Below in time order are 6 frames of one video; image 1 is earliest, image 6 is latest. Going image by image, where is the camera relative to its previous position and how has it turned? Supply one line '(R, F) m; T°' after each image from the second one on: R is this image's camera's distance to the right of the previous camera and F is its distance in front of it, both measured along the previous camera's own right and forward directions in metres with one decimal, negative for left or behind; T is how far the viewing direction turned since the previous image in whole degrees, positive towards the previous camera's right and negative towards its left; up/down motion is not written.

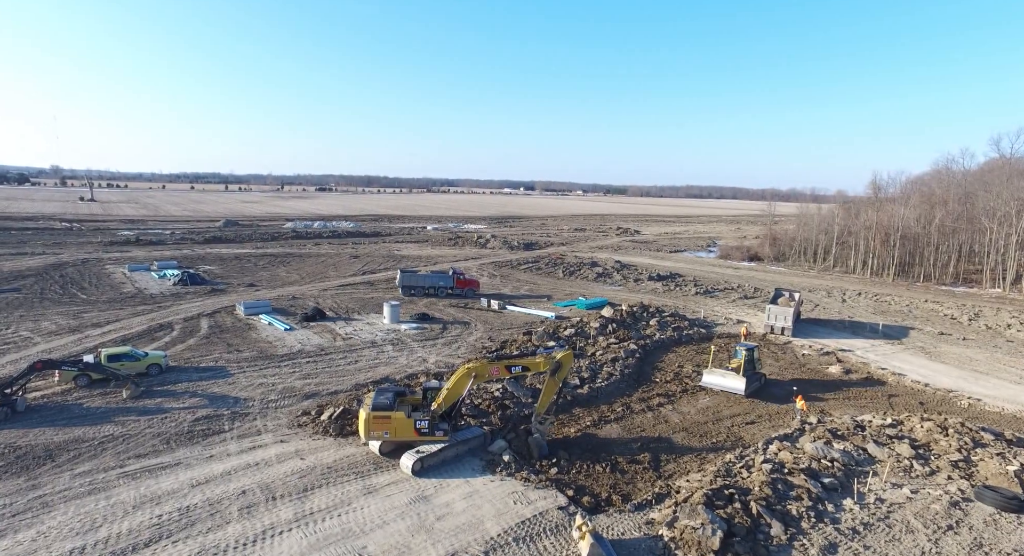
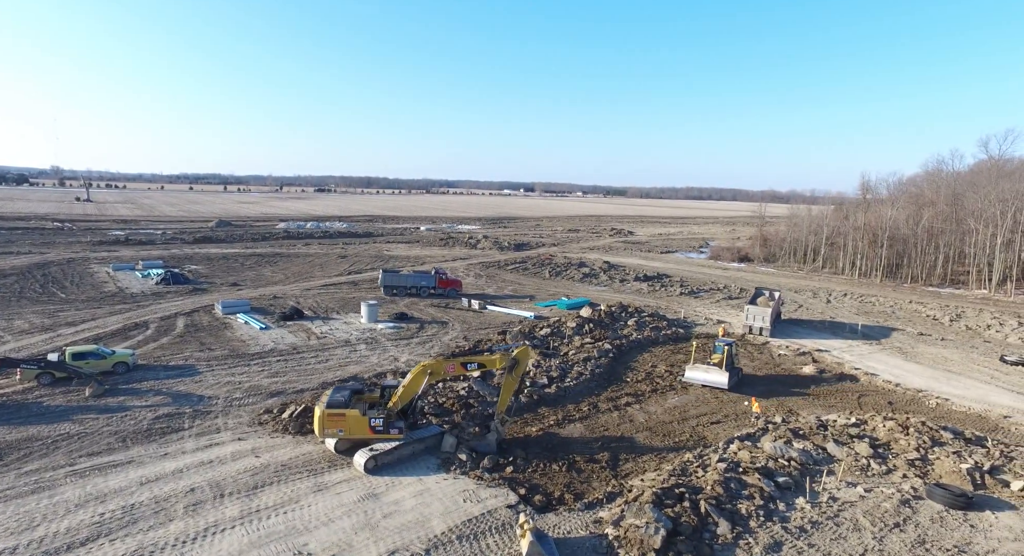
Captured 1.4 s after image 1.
(+1.0, 0.0) m; 0°
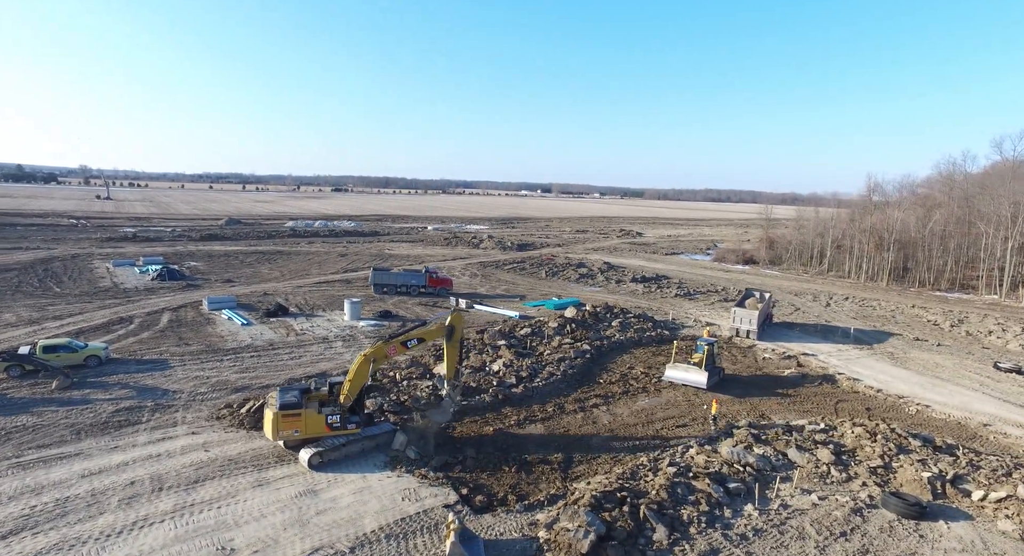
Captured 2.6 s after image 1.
(+1.5, +0.2) m; -2°
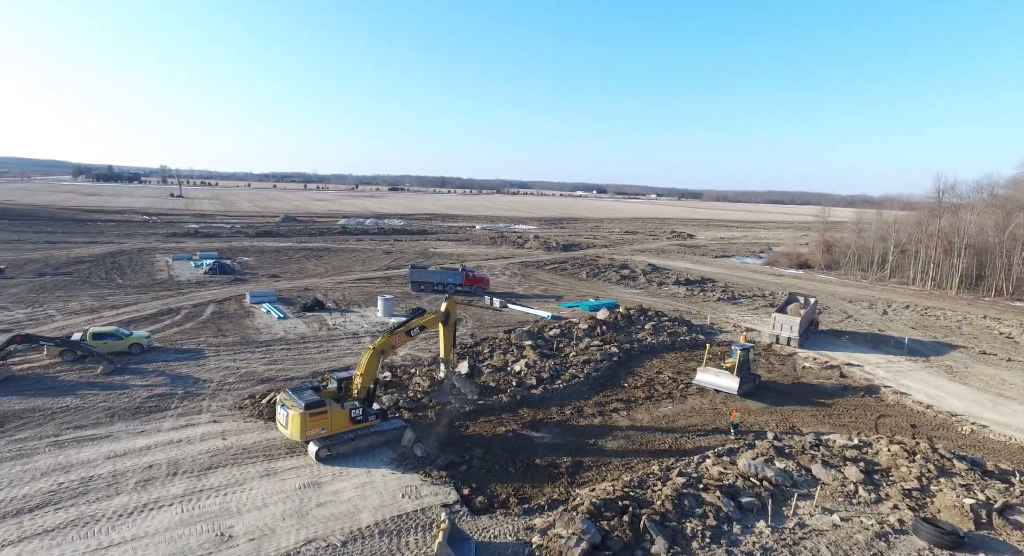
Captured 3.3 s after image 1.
(+0.9, +0.2) m; -5°
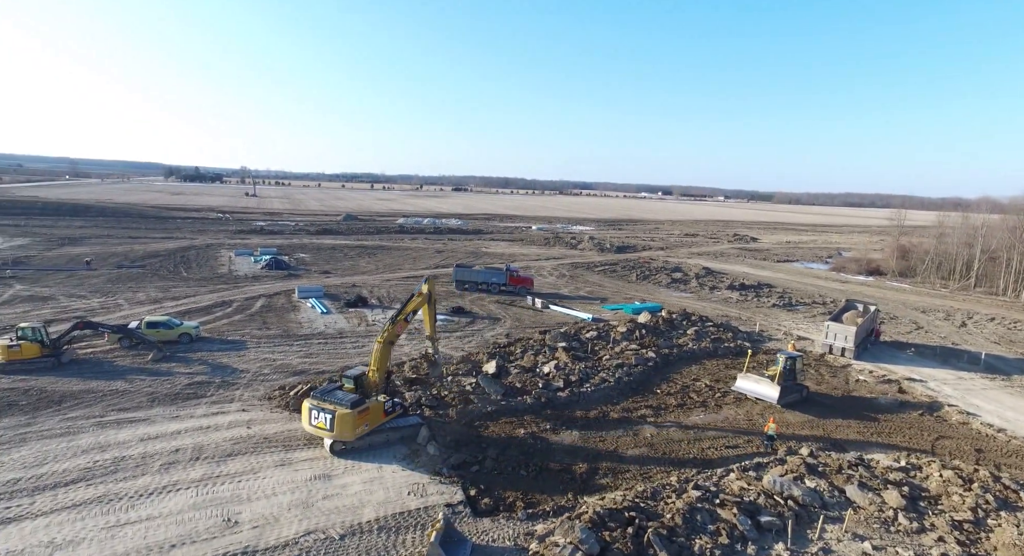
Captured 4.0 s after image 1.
(+1.0, +0.3) m; -6°
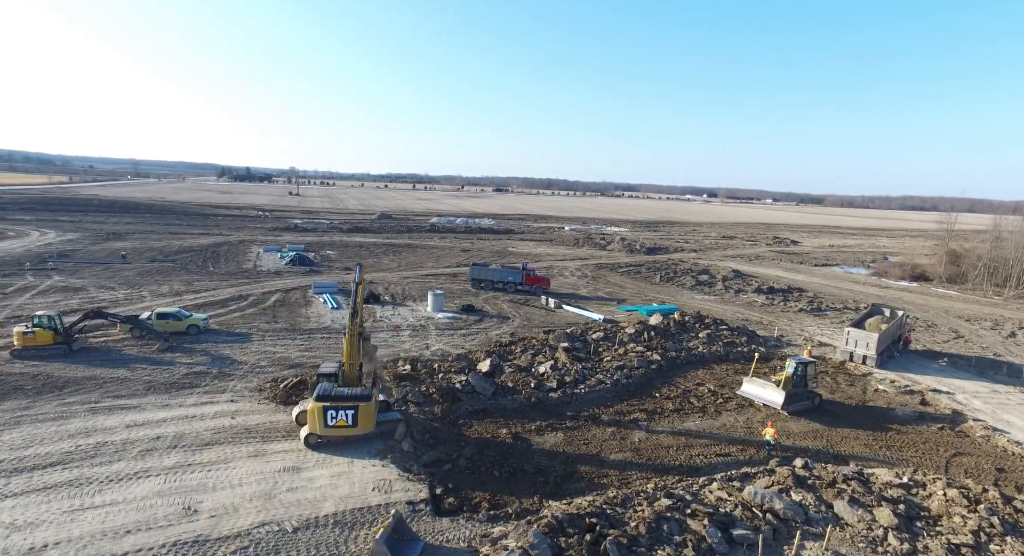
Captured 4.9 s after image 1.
(+1.4, +0.3) m; -4°
